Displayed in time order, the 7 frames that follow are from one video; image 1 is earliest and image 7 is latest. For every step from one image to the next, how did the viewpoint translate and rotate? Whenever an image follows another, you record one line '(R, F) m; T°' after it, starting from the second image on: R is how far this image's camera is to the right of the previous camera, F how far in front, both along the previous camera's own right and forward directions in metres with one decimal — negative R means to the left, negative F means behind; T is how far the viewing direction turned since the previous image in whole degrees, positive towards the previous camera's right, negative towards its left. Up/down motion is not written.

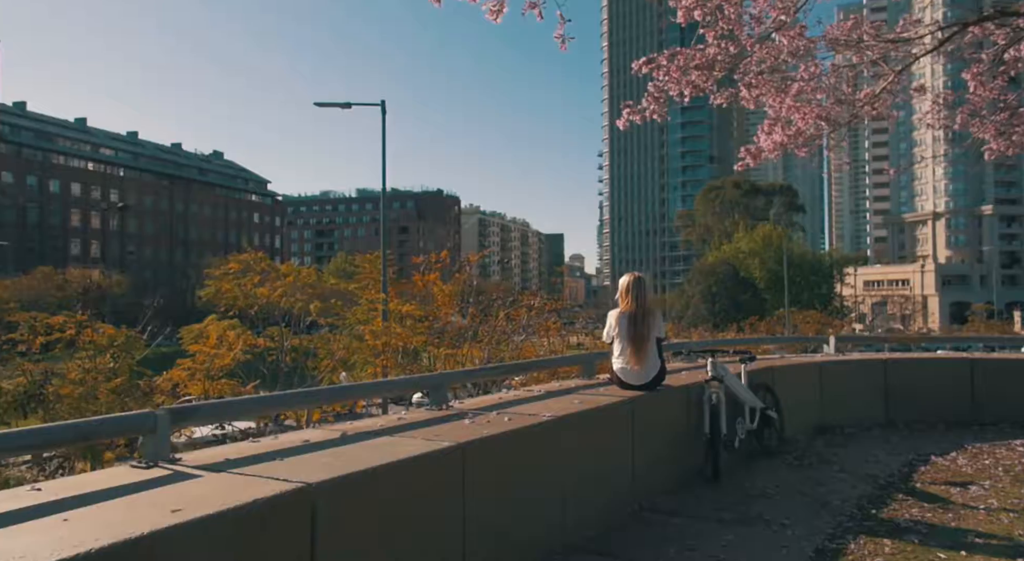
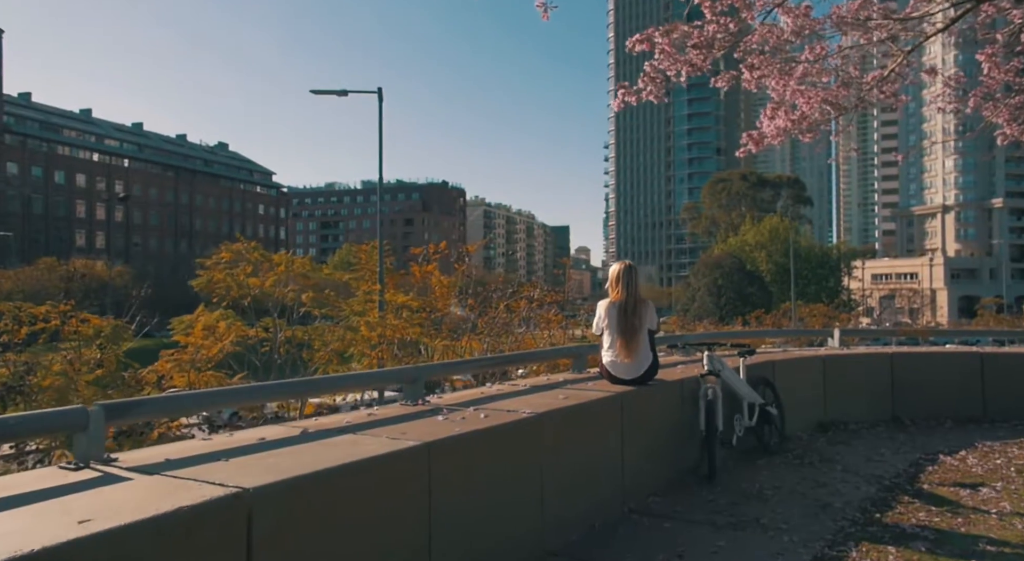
(+0.2, +0.3) m; 0°
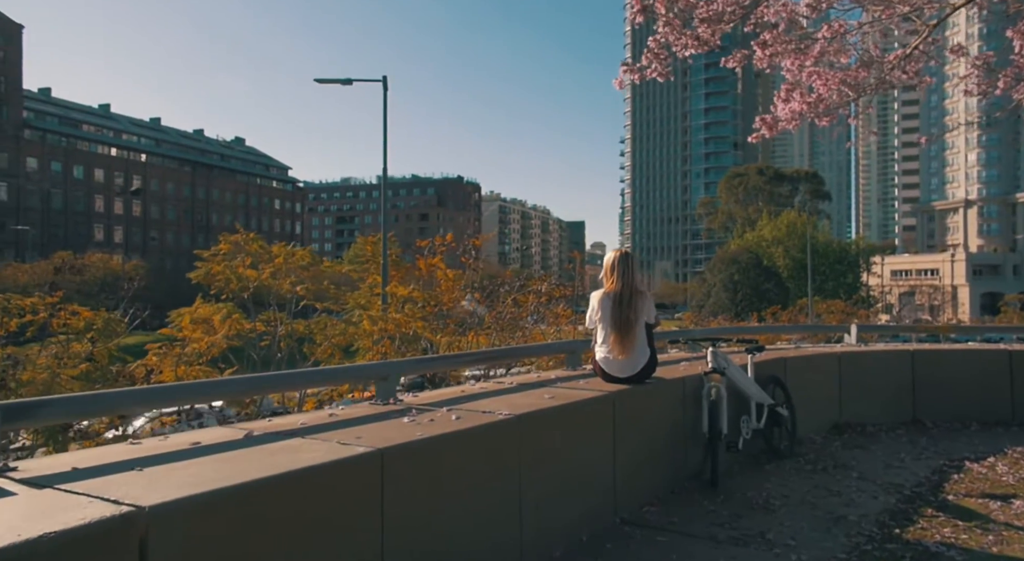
(+0.2, +0.5) m; -1°
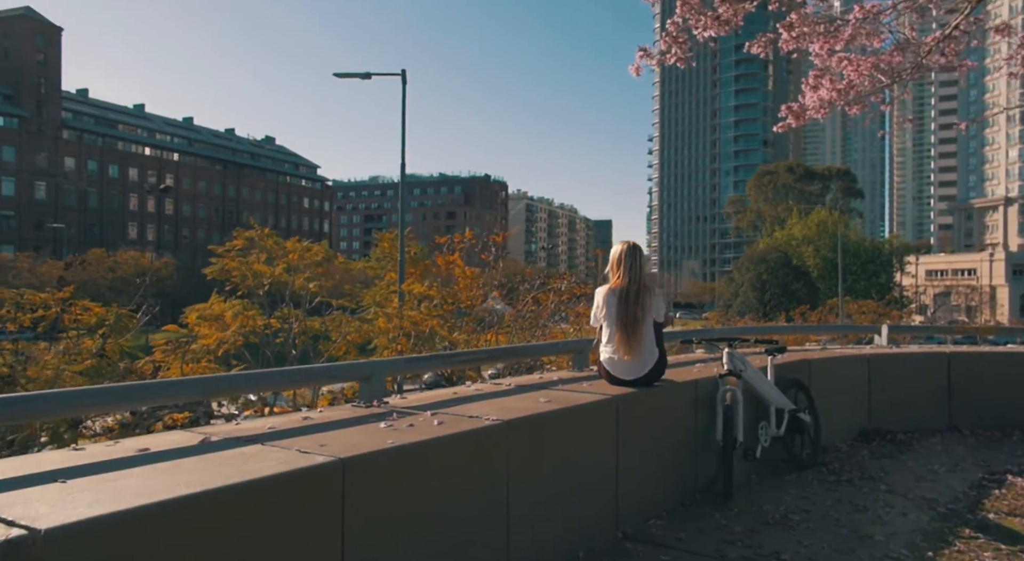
(+0.2, +0.4) m; -2°
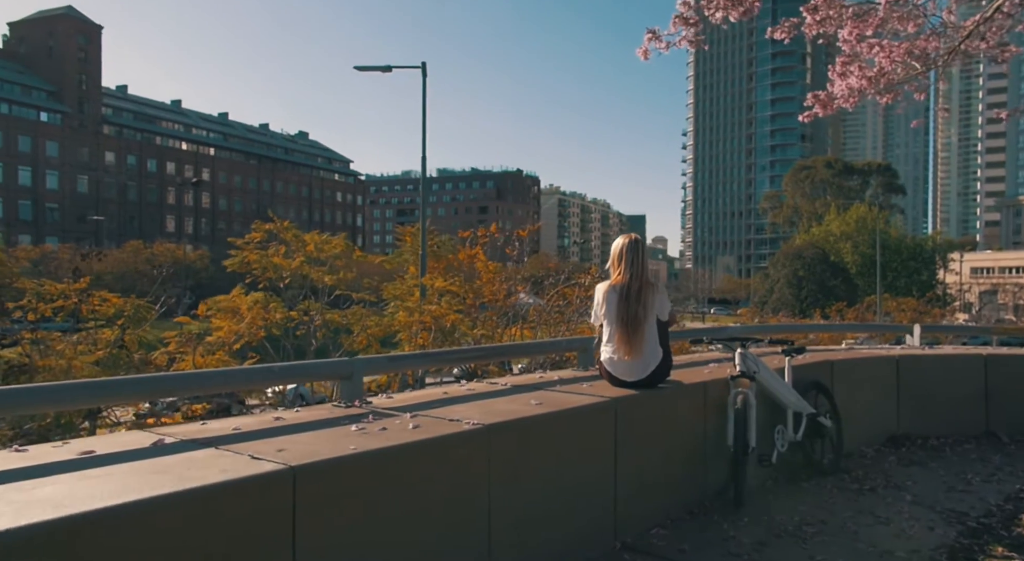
(+0.2, +0.3) m; -2°
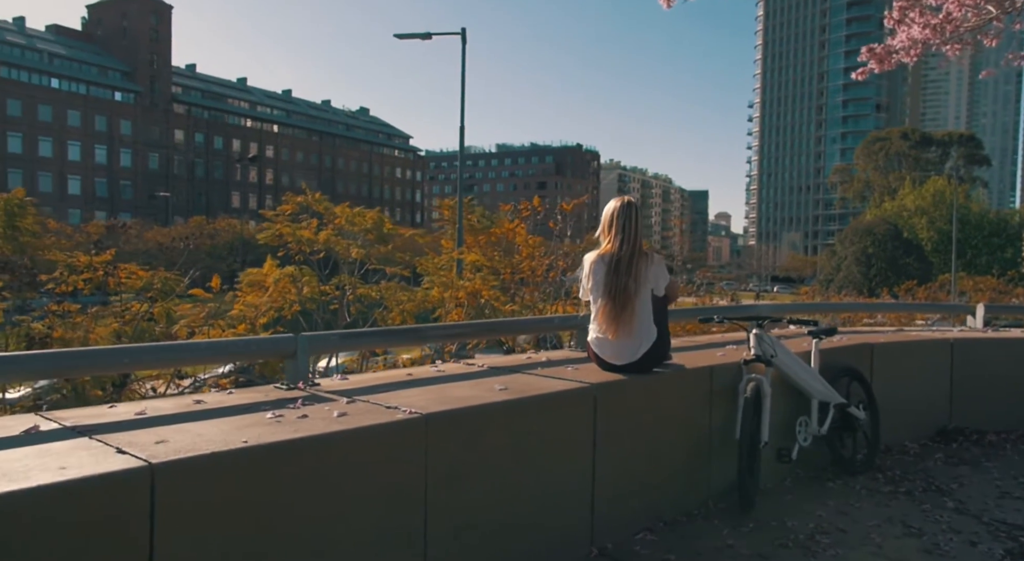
(+0.5, +0.5) m; -5°
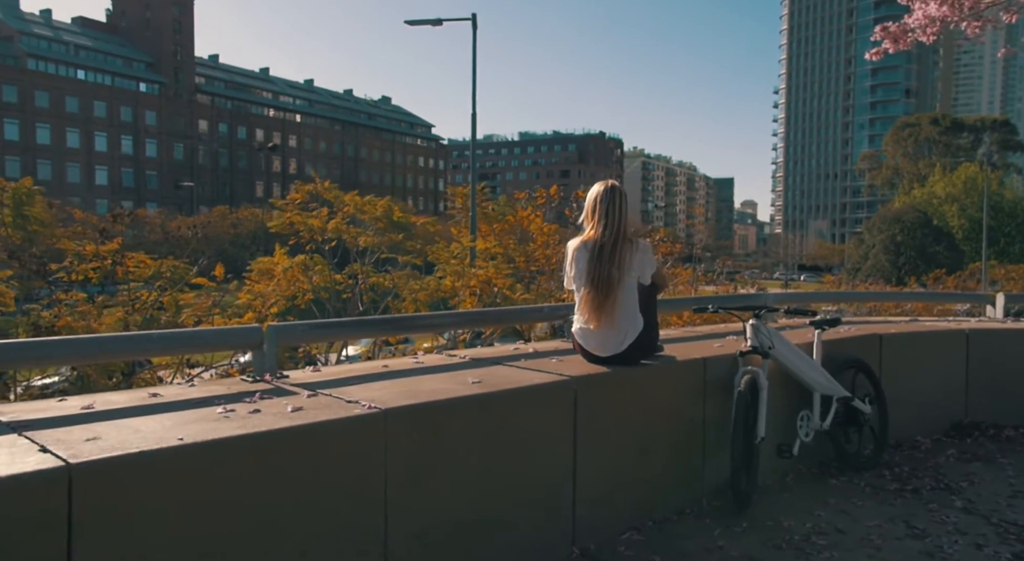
(+0.2, +0.2) m; -2°
